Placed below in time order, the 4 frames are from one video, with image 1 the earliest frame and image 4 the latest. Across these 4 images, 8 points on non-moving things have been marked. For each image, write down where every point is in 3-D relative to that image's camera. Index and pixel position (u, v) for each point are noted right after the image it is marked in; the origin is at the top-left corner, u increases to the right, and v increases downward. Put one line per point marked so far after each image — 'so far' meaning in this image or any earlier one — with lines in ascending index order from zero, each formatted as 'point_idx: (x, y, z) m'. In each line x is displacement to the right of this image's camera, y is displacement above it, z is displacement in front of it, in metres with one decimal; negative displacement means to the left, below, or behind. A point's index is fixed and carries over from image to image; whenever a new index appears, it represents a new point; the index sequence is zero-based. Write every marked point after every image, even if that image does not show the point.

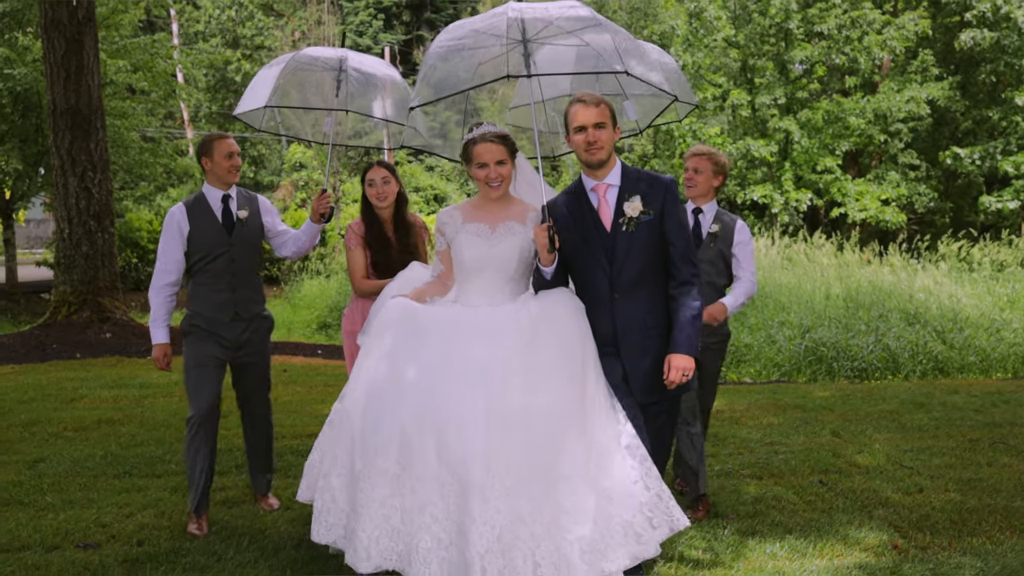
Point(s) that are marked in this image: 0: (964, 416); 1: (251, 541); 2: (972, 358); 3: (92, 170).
0: (+3.2, -0.9, +7.3) m
1: (-1.2, -1.2, +4.9) m
2: (+5.5, -0.8, +12.1) m
3: (-5.2, +1.5, +12.6) m
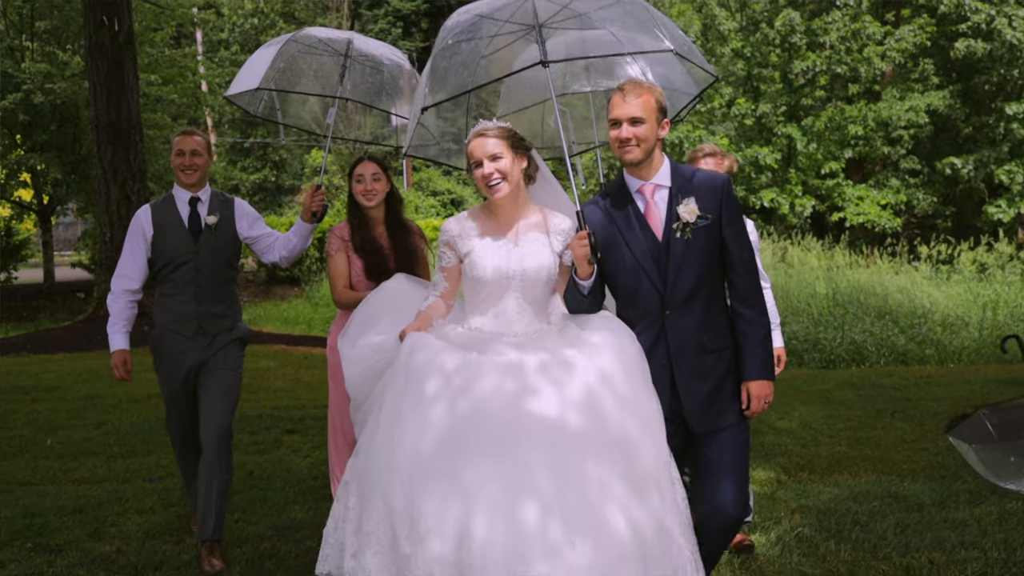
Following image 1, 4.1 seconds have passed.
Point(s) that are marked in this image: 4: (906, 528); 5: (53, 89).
0: (+3.1, -0.9, +8.5) m
1: (-1.4, -1.1, +6.2) m
2: (+5.5, -0.8, +13.3) m
3: (-5.3, +1.5, +14.0) m
4: (+1.8, -1.1, +4.7) m
5: (-8.7, +3.8, +19.3) m
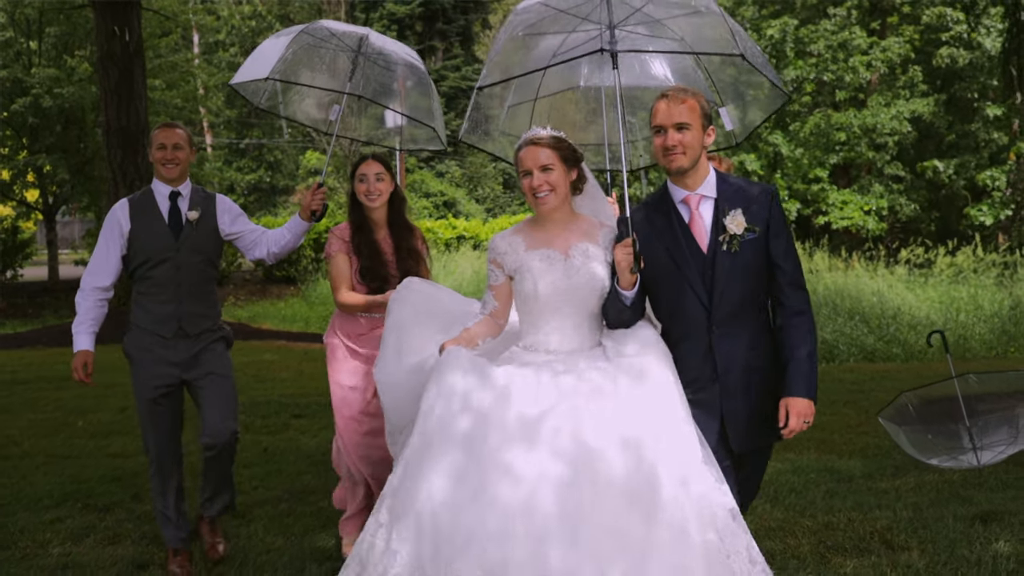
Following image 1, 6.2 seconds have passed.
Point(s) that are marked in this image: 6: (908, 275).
0: (+3.0, -0.9, +9.3) m
1: (-1.5, -1.1, +6.9) m
2: (+5.3, -0.9, +14.1) m
3: (-5.4, +1.5, +14.8) m
4: (+1.7, -1.1, +5.5) m
5: (-8.8, +3.8, +20.0) m
6: (+7.7, +0.2, +19.9) m
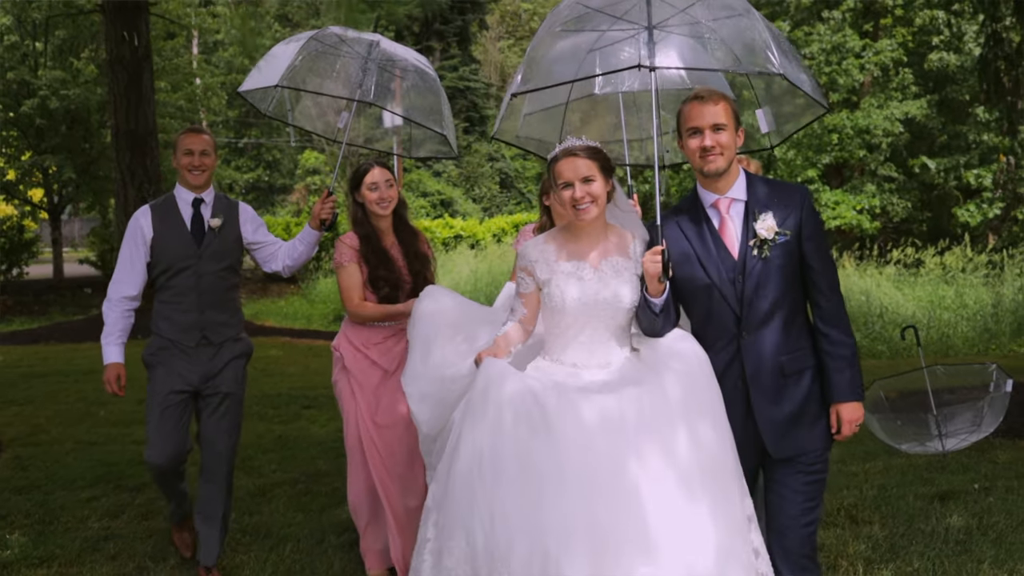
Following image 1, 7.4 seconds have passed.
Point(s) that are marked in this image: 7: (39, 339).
0: (+3.0, -0.9, +9.8) m
1: (-1.5, -1.1, +7.4) m
2: (+5.3, -0.8, +14.6) m
3: (-5.4, +1.6, +15.2) m
4: (+1.7, -1.1, +5.9) m
5: (-8.9, +3.8, +20.4) m
6: (+7.7, +0.3, +20.4) m
7: (-6.6, -0.7, +14.2) m
